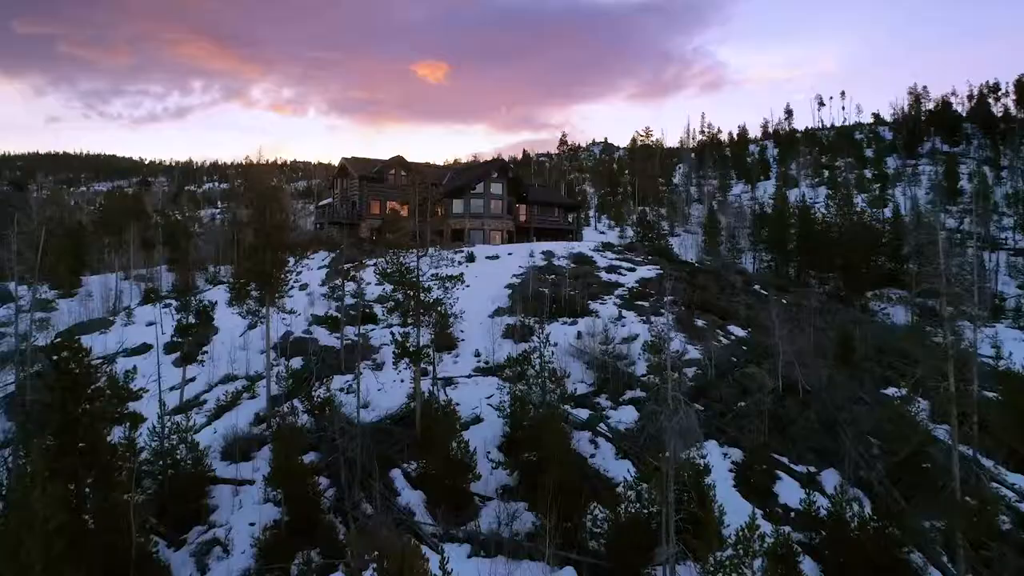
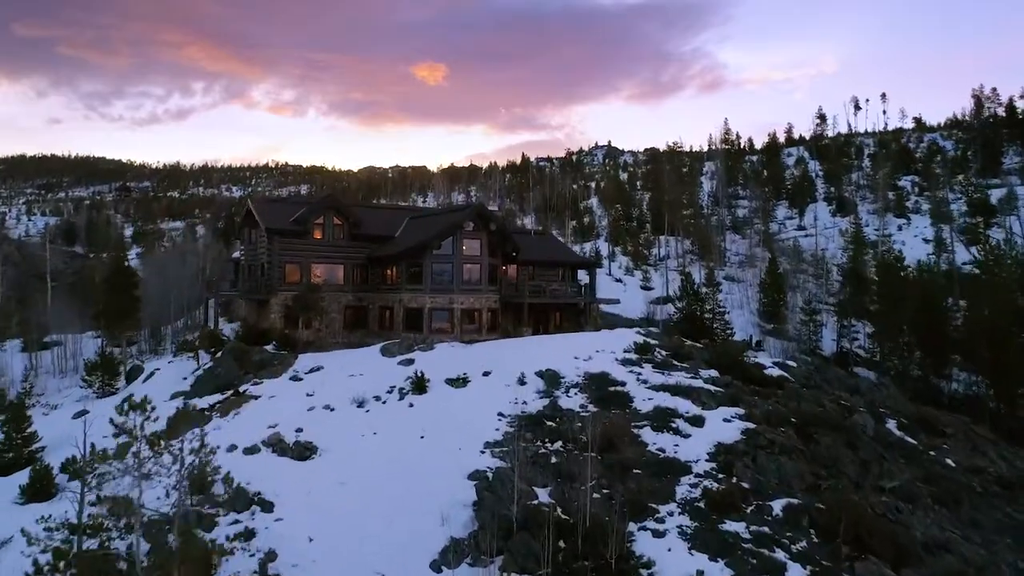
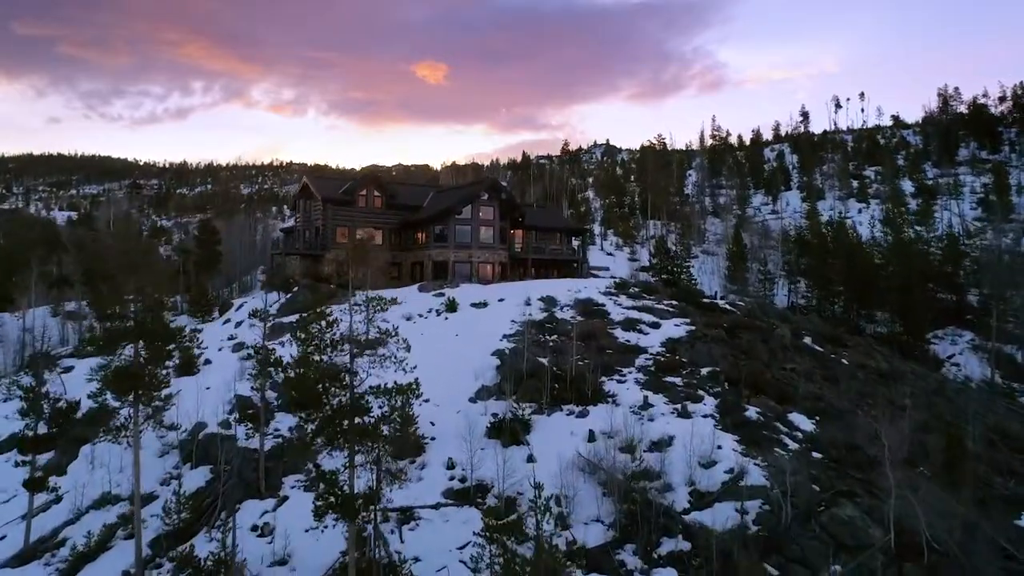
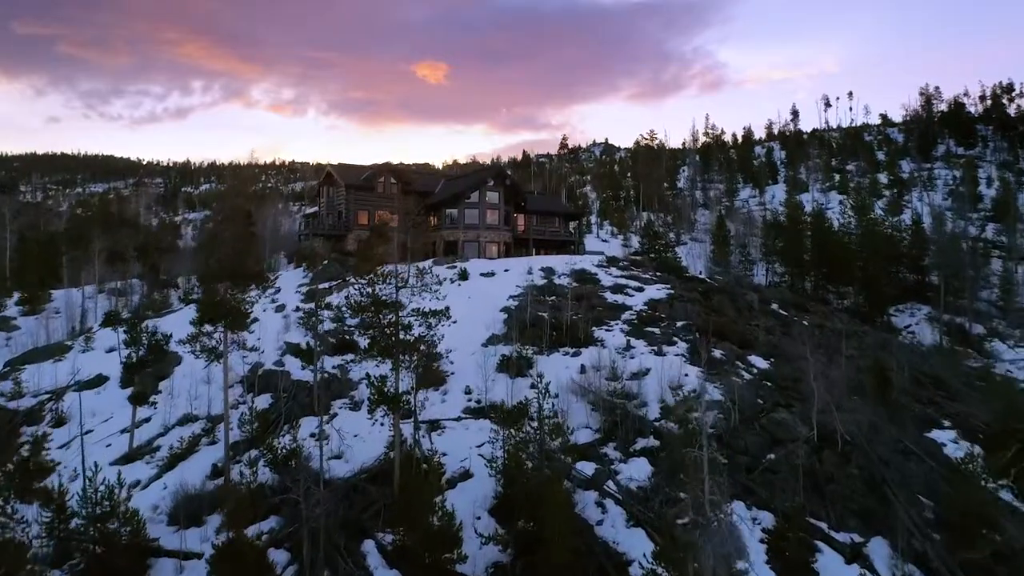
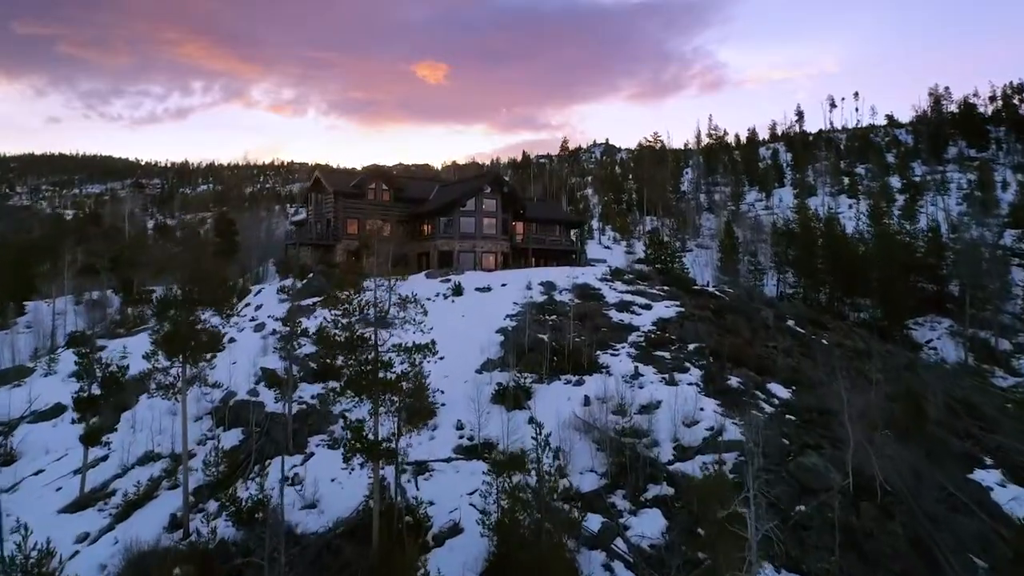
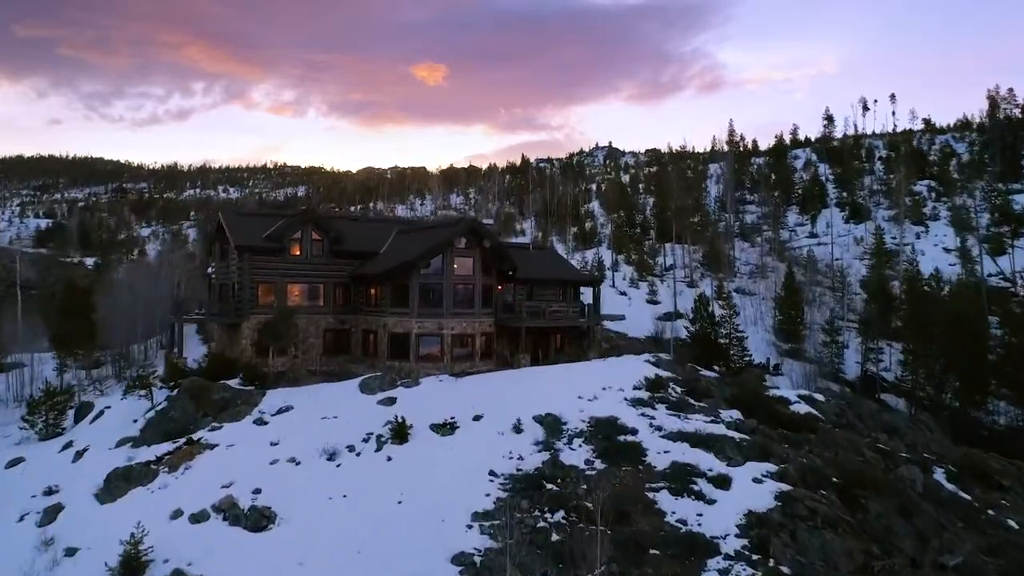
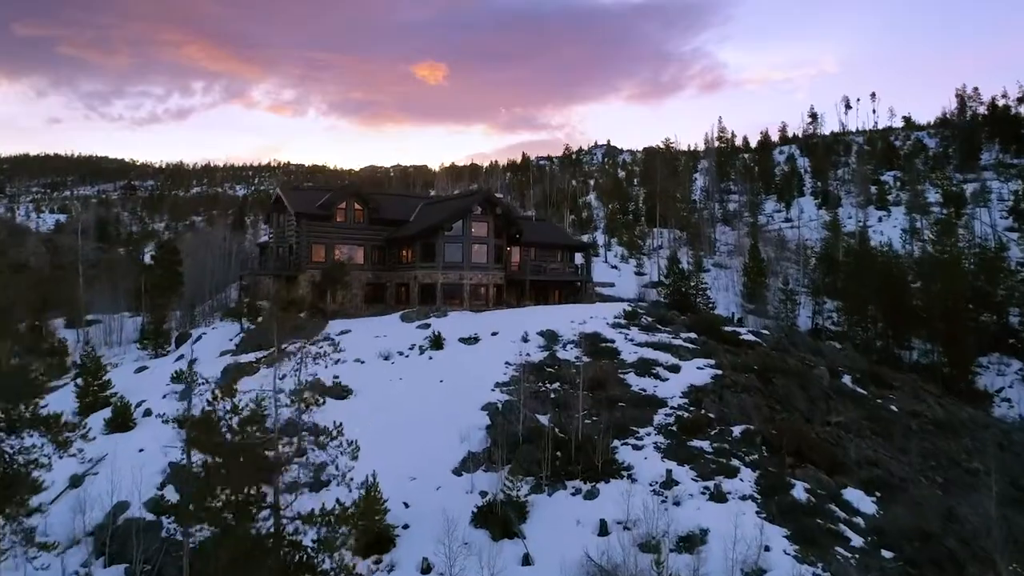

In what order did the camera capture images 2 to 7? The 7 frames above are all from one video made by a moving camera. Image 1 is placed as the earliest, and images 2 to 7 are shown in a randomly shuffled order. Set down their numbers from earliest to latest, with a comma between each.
4, 5, 3, 7, 2, 6
